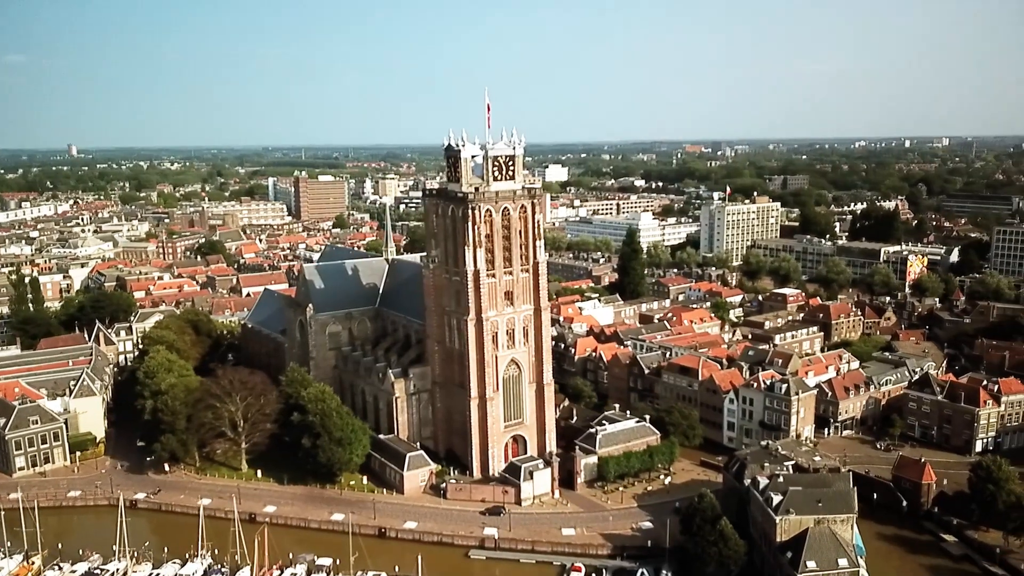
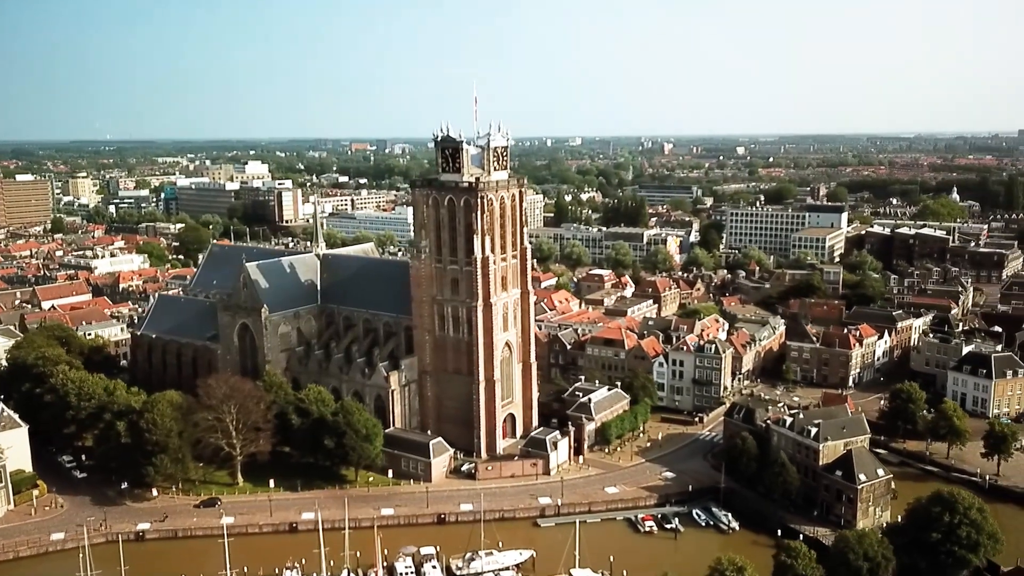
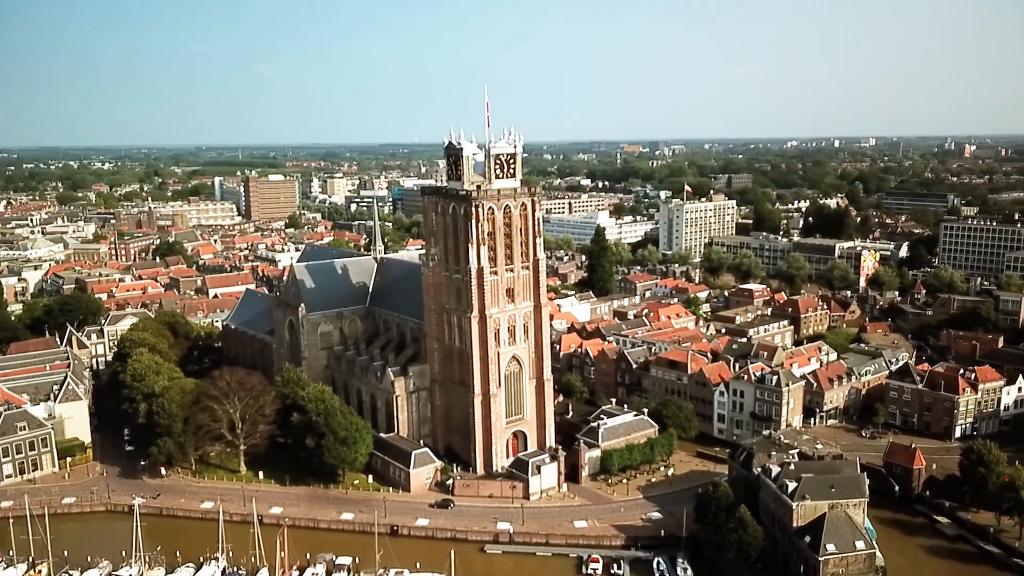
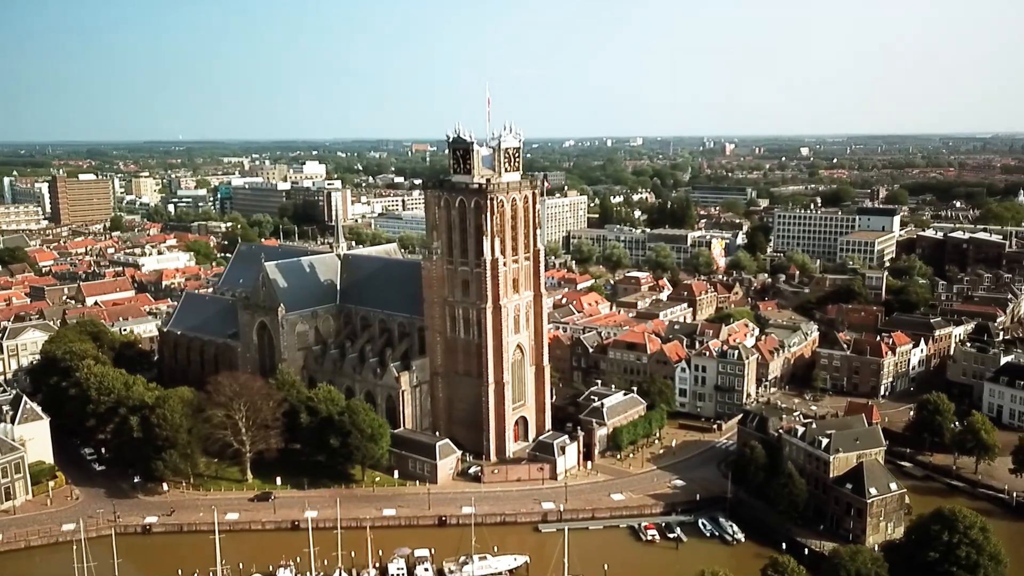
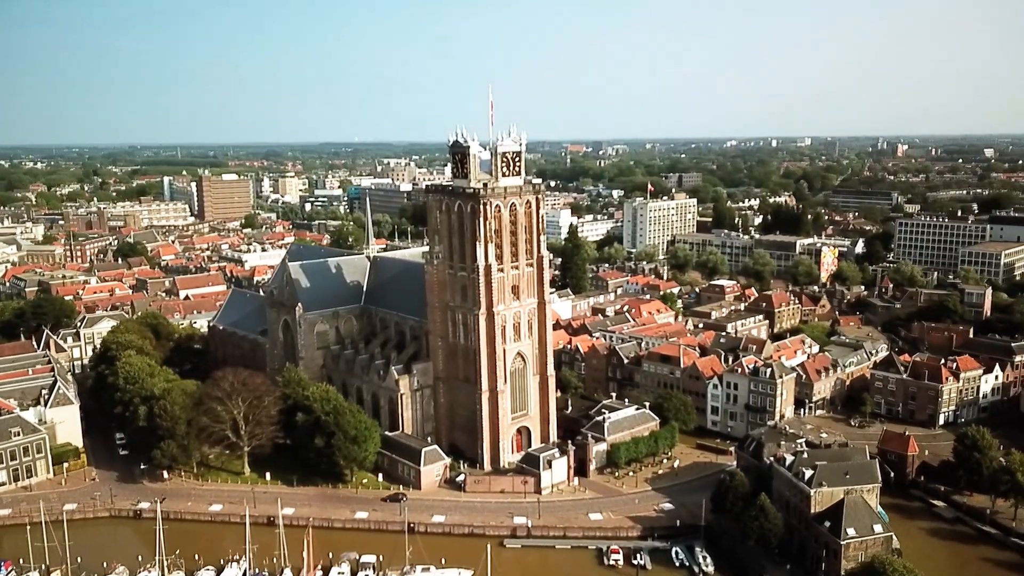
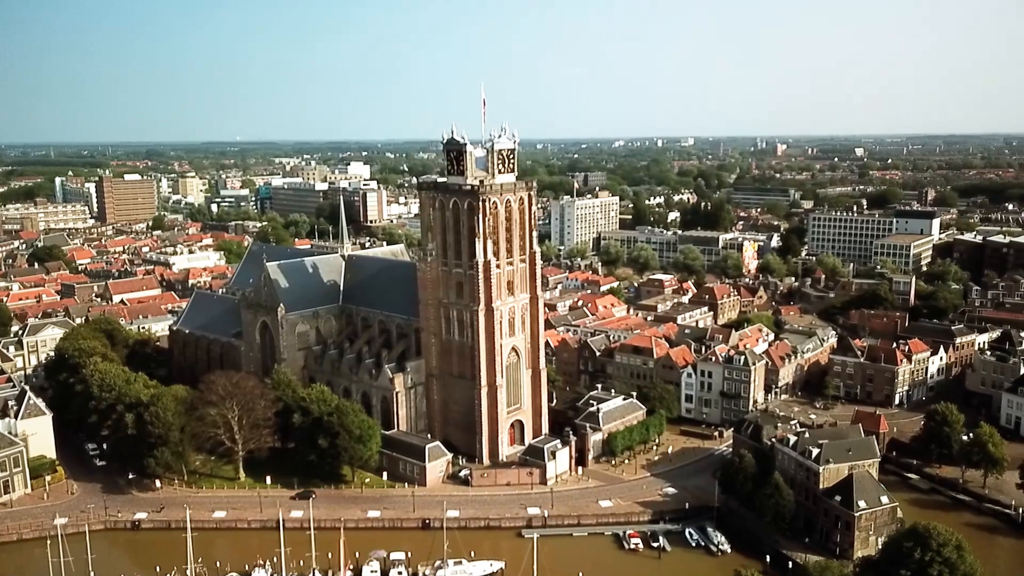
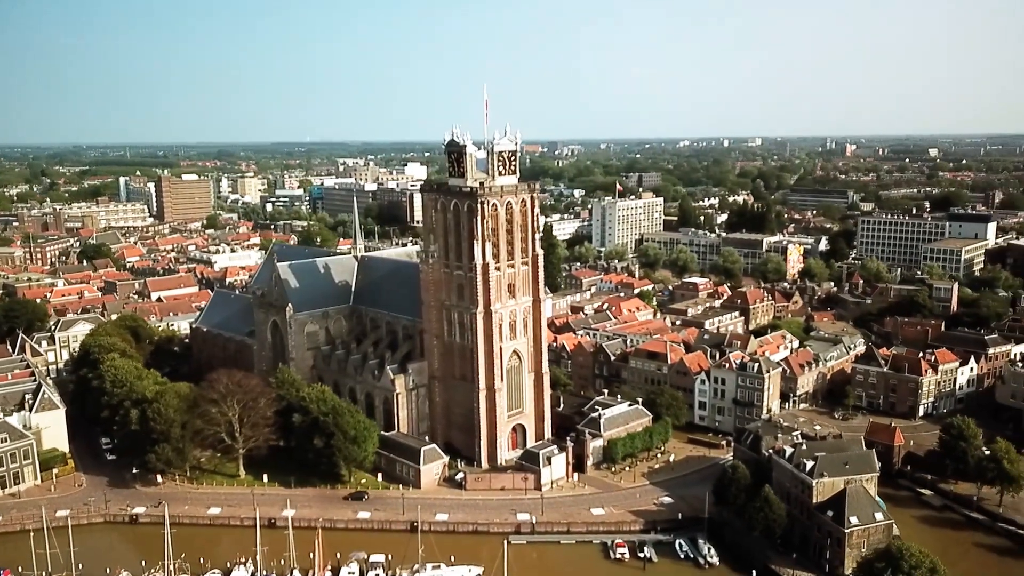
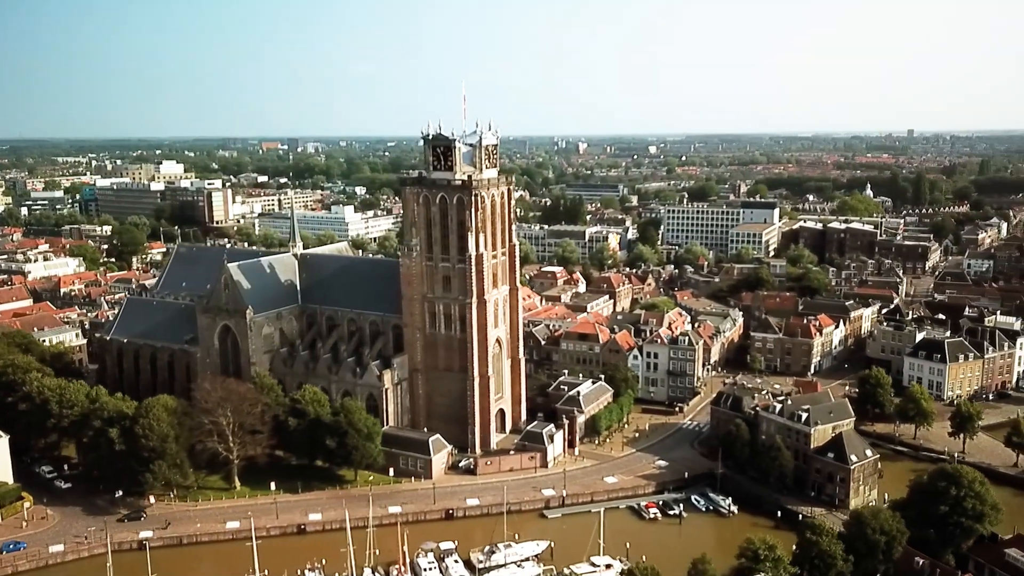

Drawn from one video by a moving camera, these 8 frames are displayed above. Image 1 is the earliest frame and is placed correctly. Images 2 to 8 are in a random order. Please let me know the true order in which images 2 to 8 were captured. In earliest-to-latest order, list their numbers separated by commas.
3, 5, 7, 6, 4, 2, 8
